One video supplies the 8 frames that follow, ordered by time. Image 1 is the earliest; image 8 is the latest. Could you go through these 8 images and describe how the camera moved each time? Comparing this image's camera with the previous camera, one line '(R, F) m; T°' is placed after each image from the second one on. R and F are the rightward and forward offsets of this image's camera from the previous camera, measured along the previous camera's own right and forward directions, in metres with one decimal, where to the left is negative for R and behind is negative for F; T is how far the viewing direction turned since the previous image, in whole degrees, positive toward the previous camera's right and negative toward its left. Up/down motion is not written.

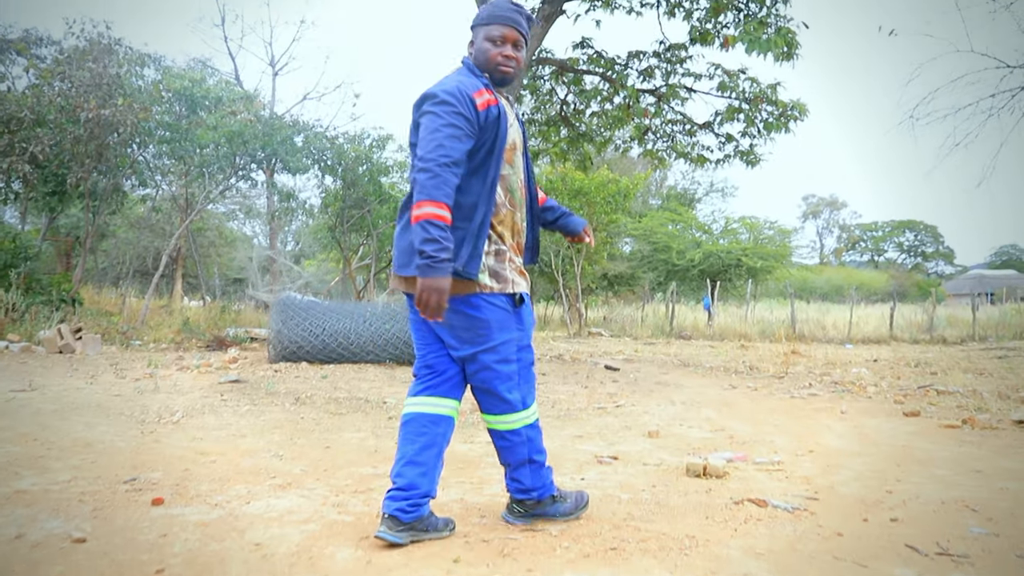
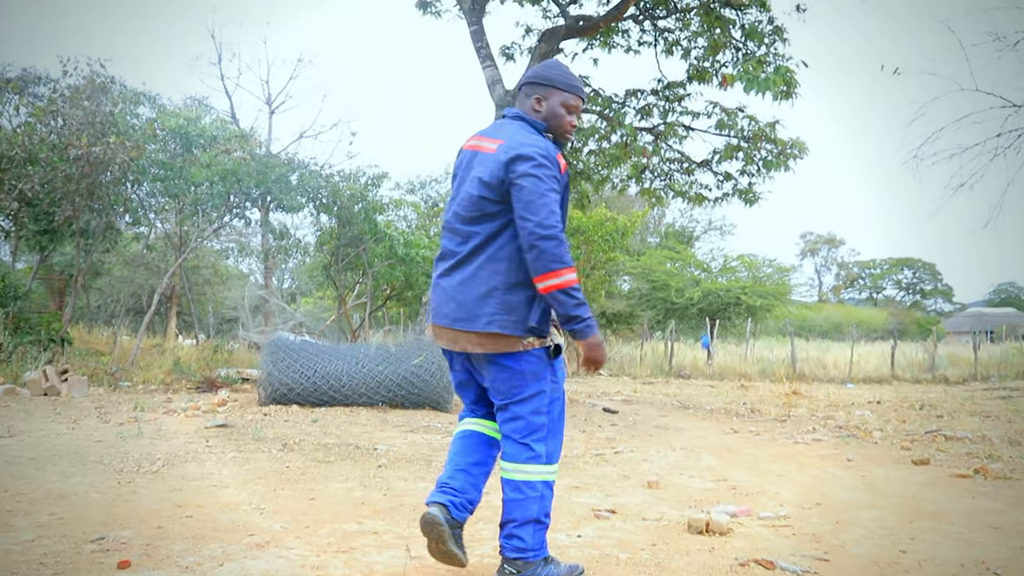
(0.0, +0.1) m; 0°
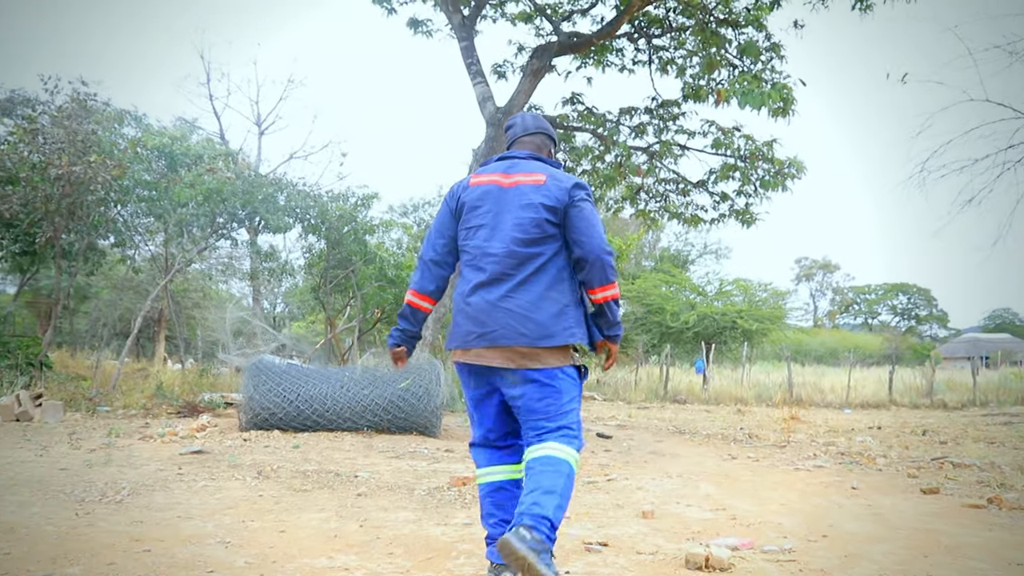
(0.0, +0.2) m; 0°
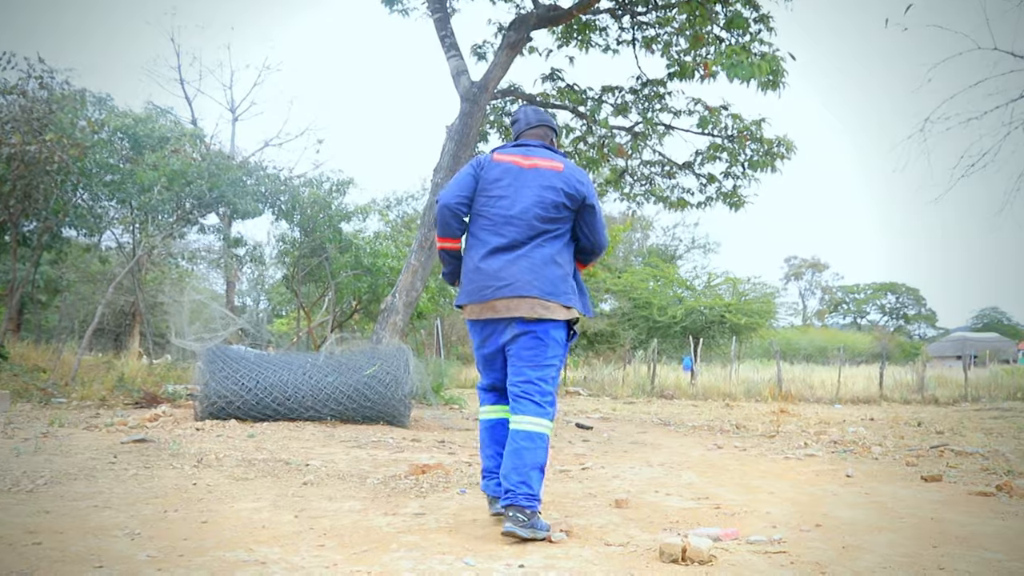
(+0.1, +0.4) m; +1°
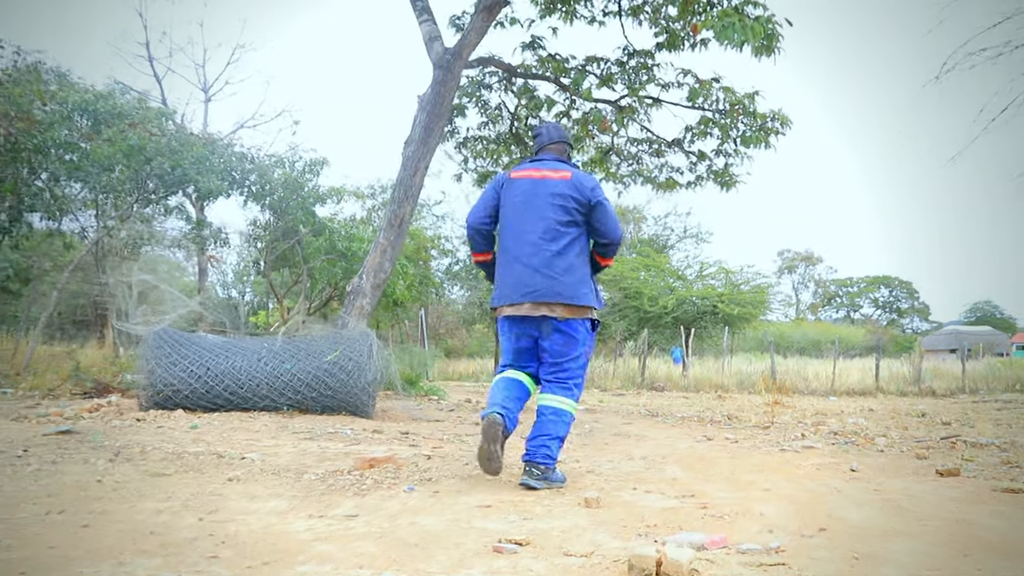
(+0.2, +0.5) m; 0°
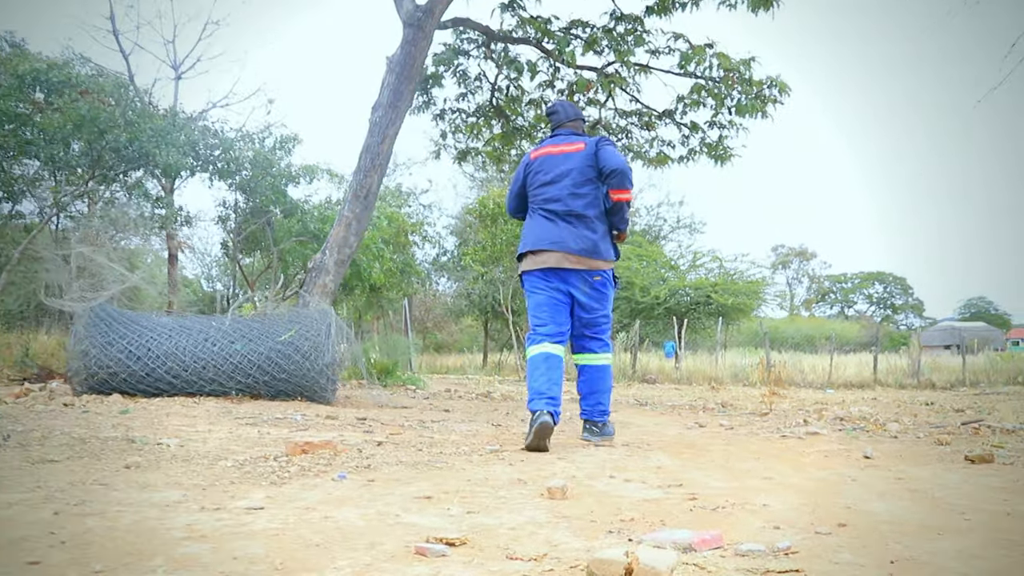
(+0.1, +0.6) m; 0°
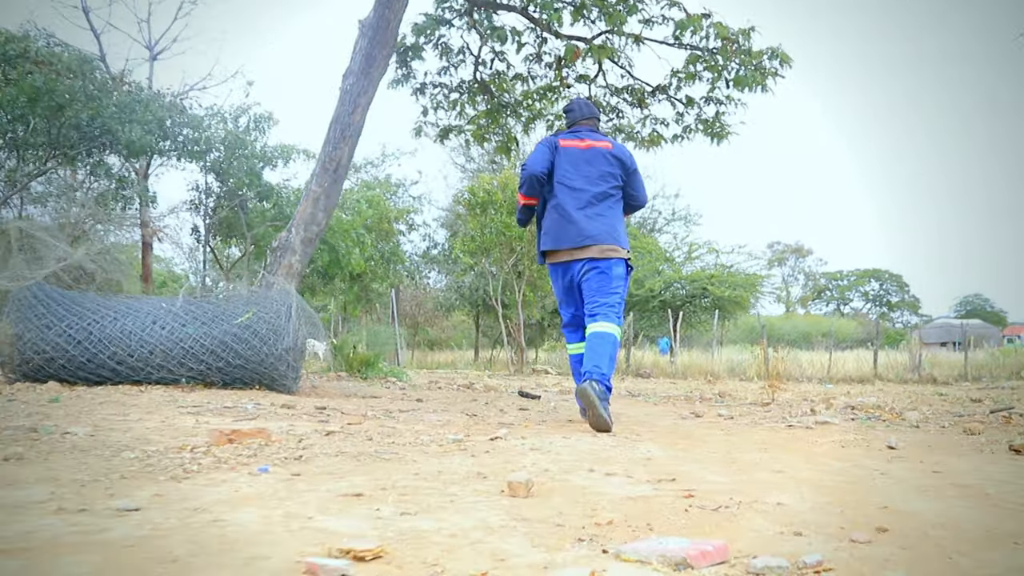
(+0.1, +0.5) m; 0°
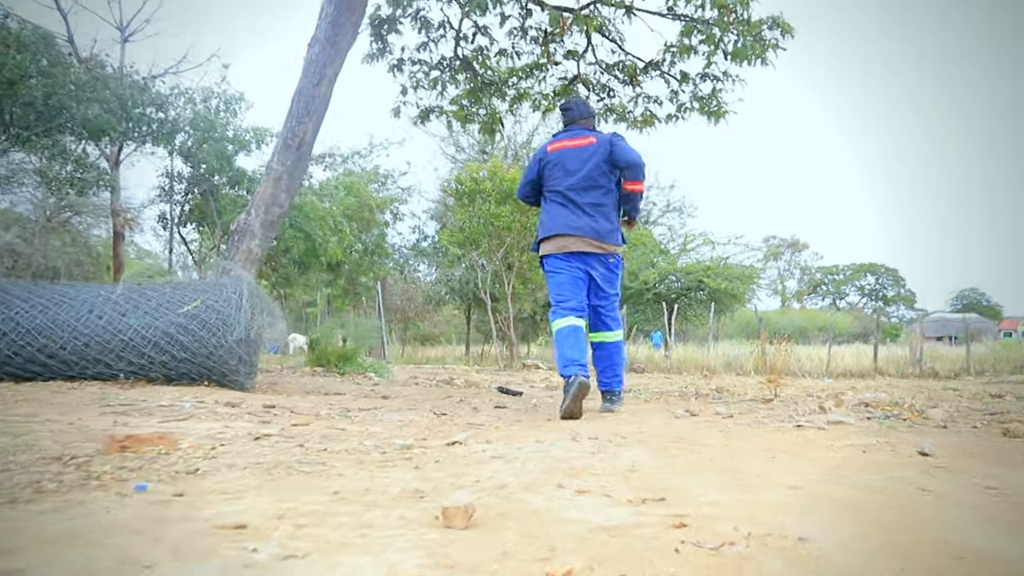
(+0.1, +0.5) m; 0°
